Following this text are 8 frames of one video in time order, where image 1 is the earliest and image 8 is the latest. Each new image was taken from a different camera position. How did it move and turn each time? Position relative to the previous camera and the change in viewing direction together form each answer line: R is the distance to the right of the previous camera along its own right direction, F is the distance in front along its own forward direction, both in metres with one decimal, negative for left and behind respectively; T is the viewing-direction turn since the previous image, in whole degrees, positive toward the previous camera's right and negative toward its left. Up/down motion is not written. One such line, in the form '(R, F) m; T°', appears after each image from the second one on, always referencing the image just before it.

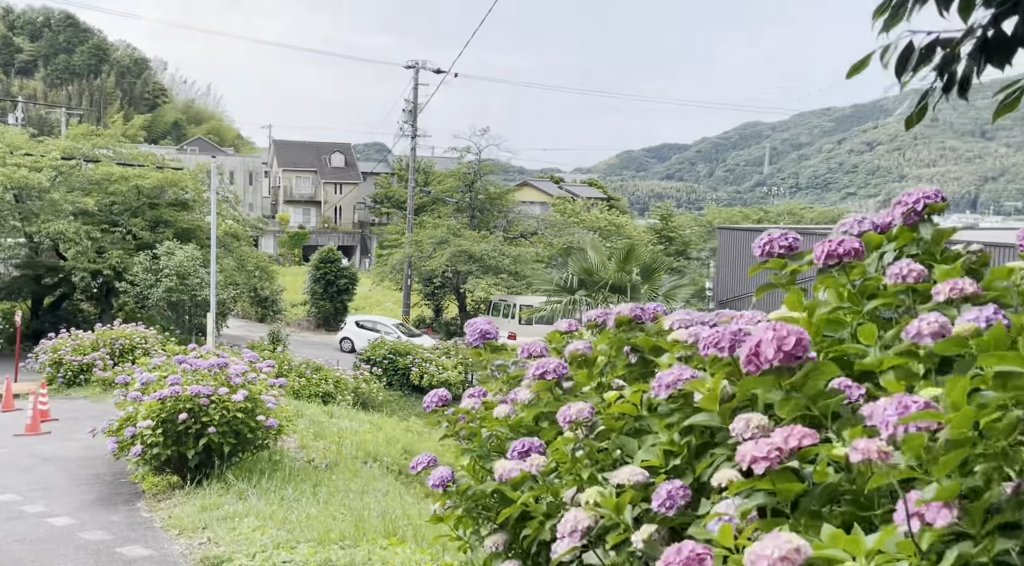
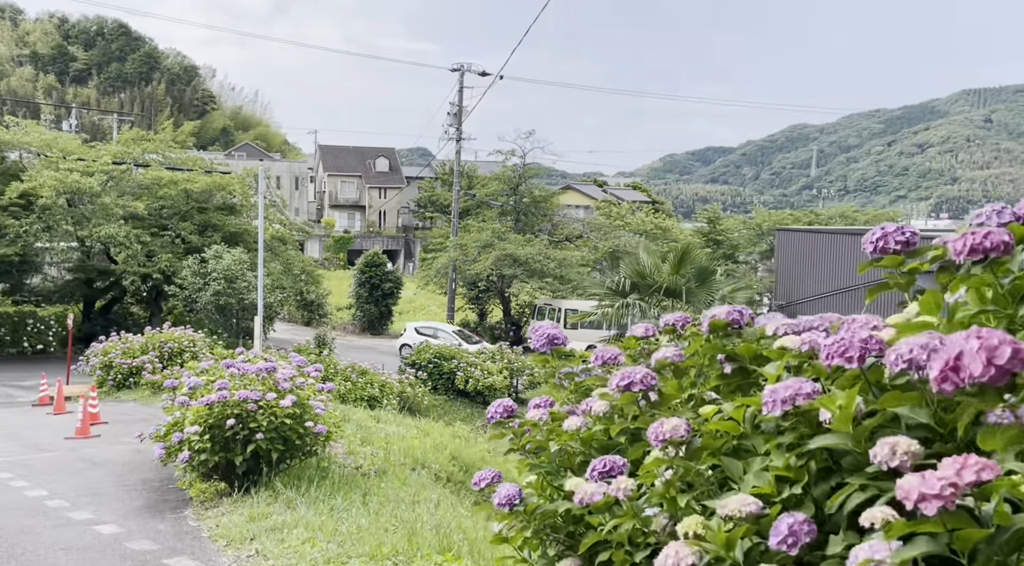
(-0.1, +0.2) m; -3°
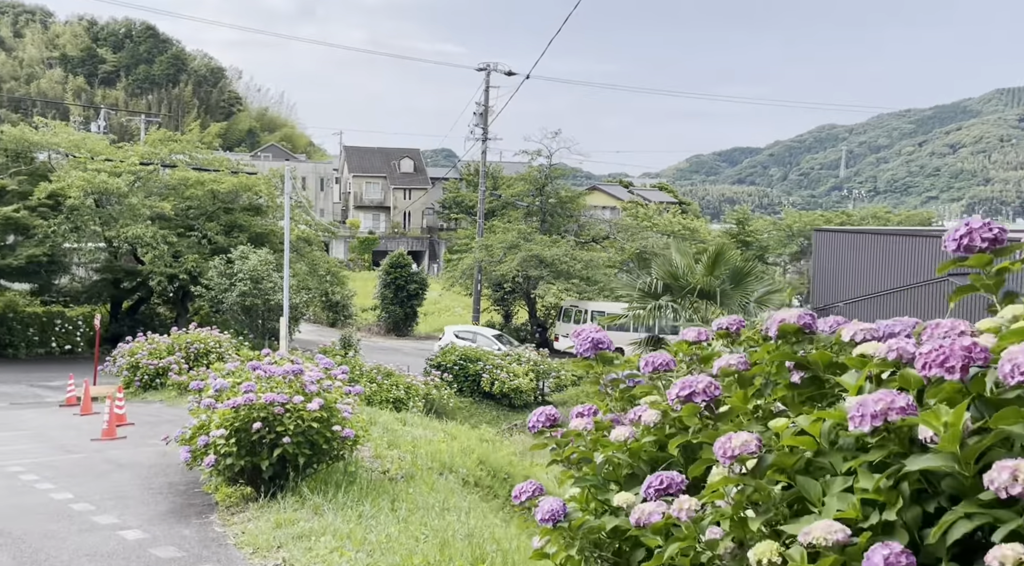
(-0.1, +0.2) m; -1°
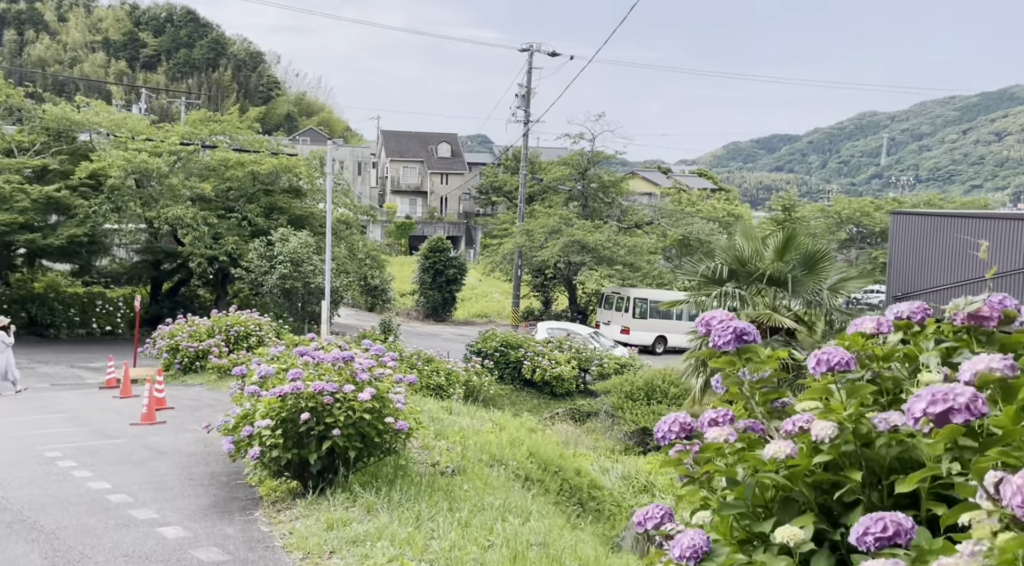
(-0.2, +0.5) m; -2°
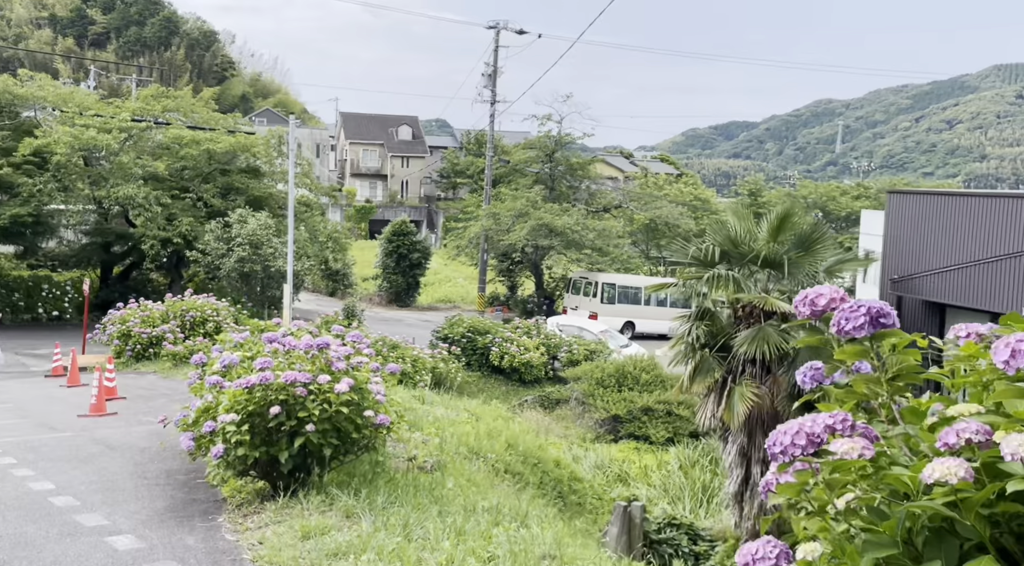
(-0.2, +0.6) m; +3°
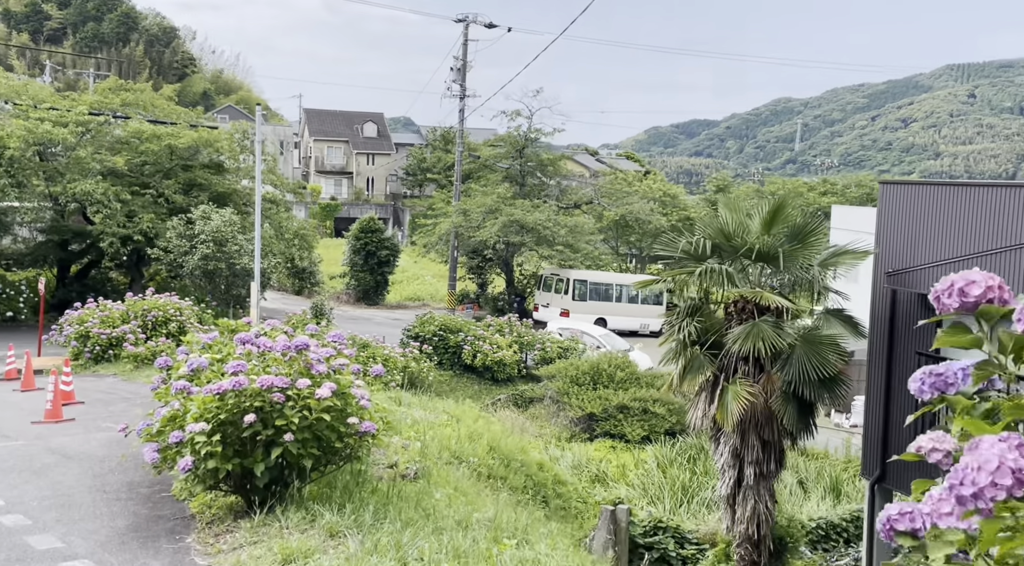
(-0.2, +0.4) m; +2°
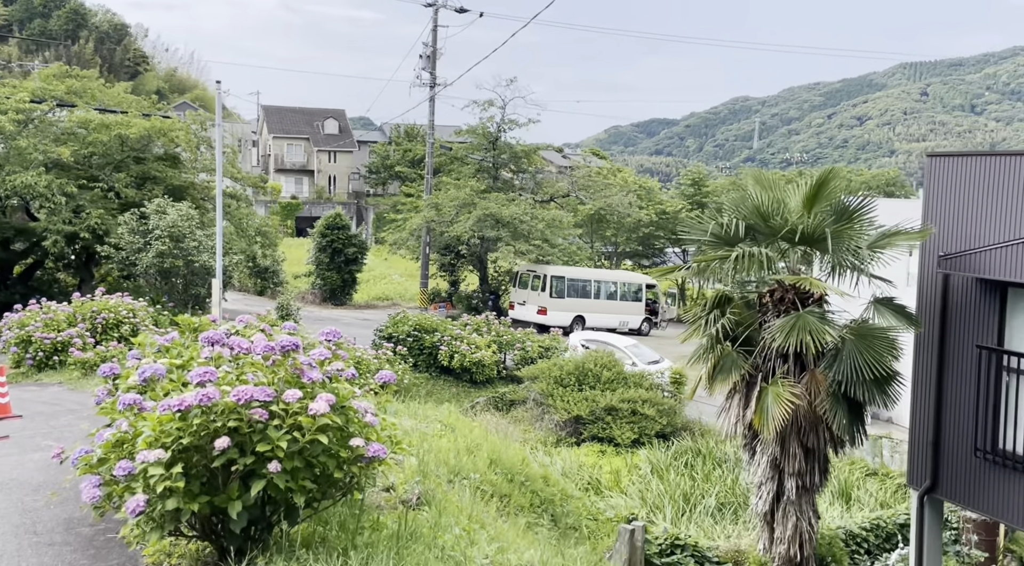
(-0.4, +1.1) m; +2°
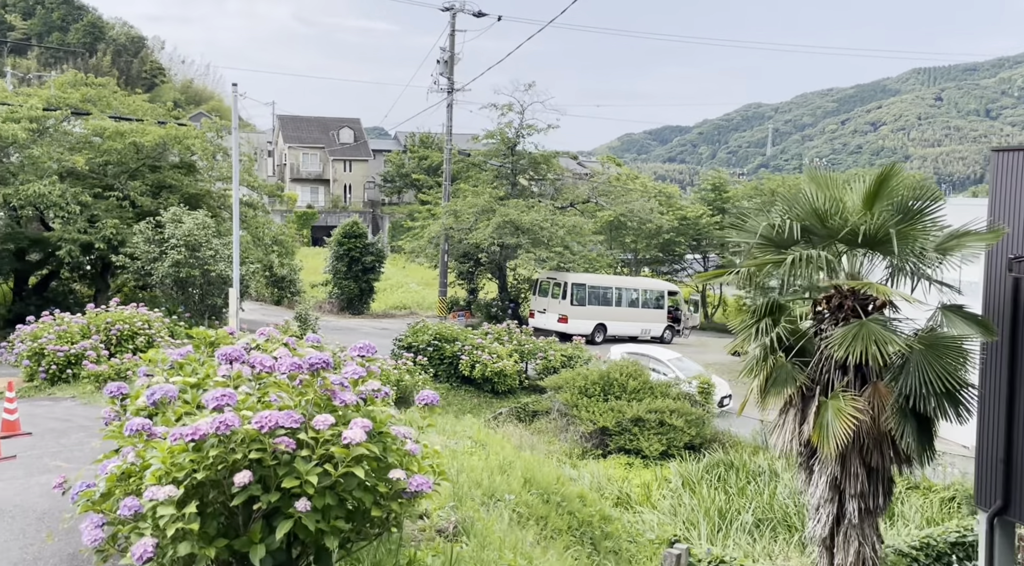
(-0.2, +0.5) m; -1°
